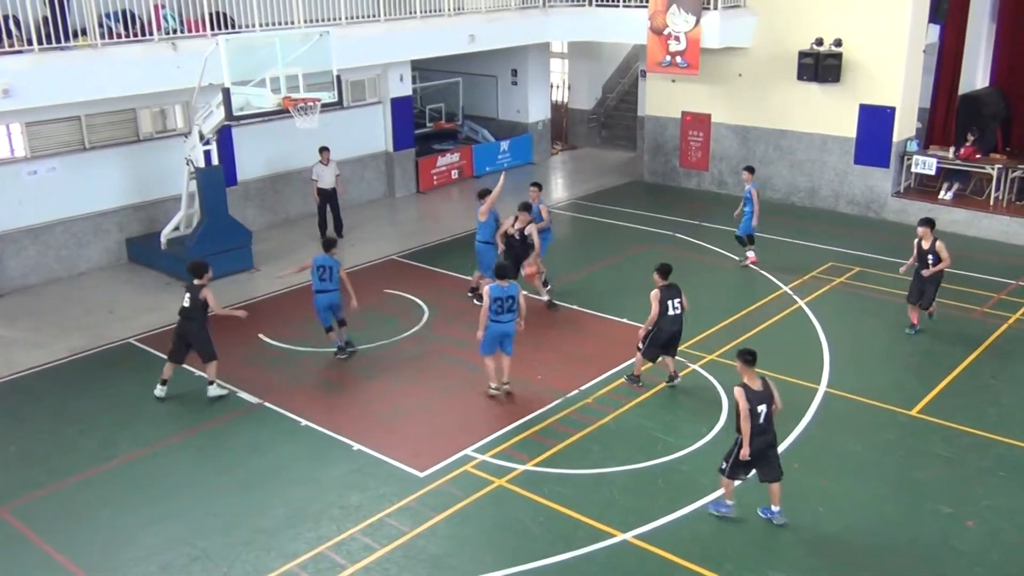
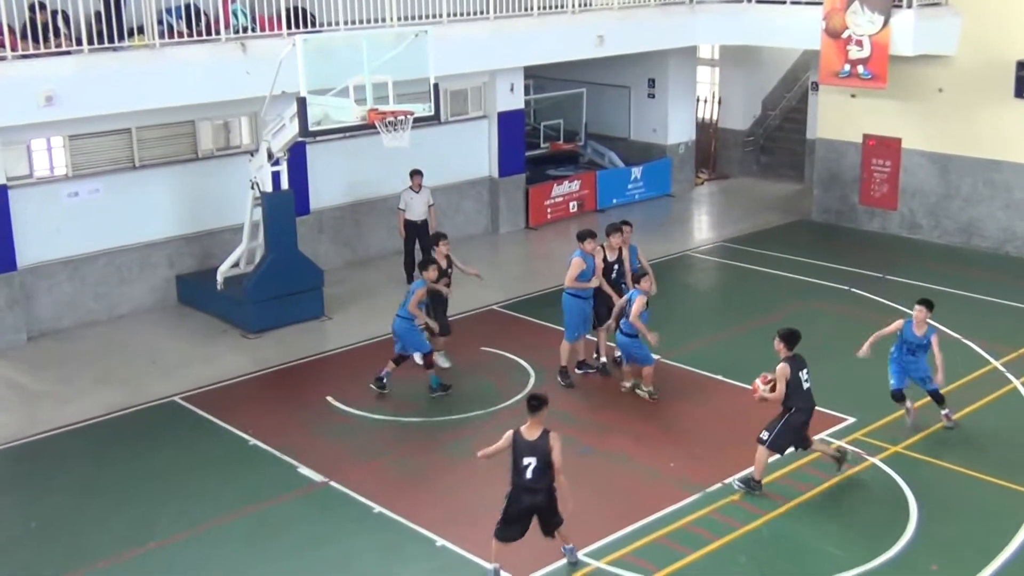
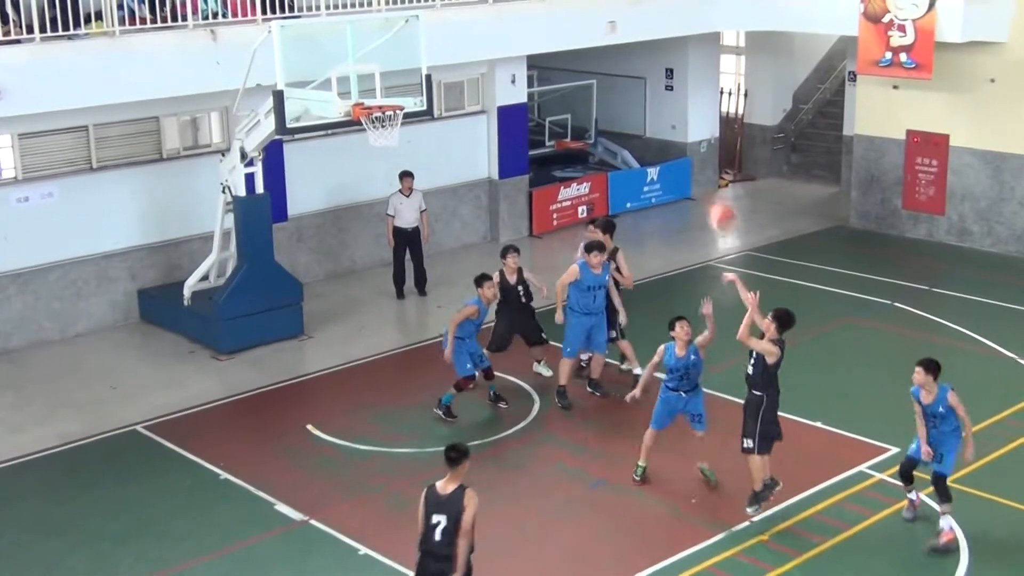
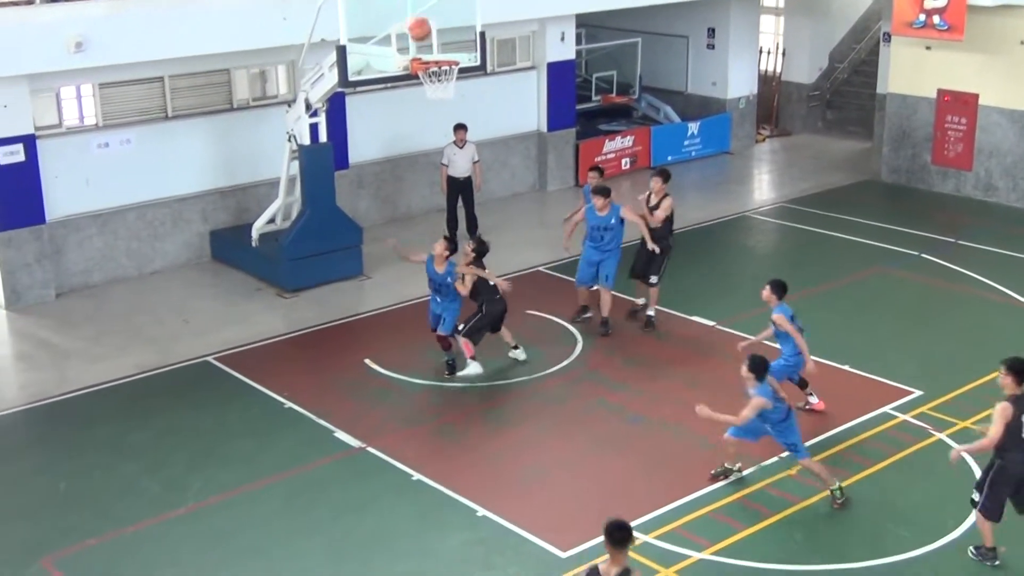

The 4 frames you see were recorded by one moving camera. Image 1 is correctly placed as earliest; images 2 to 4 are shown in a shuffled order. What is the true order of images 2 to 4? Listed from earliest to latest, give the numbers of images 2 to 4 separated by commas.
2, 3, 4
